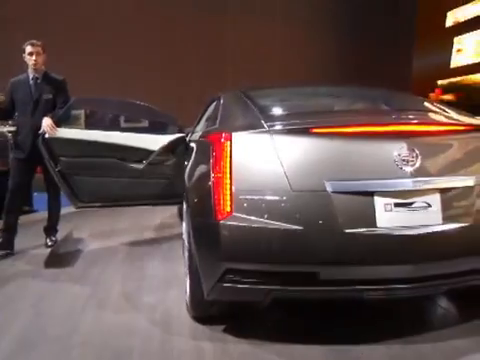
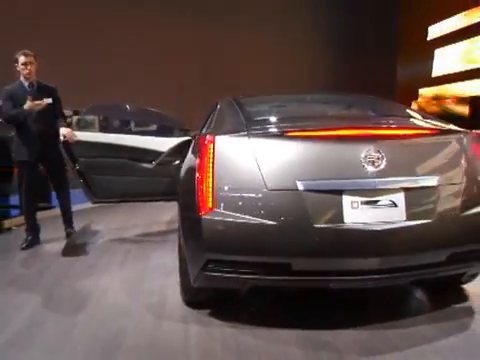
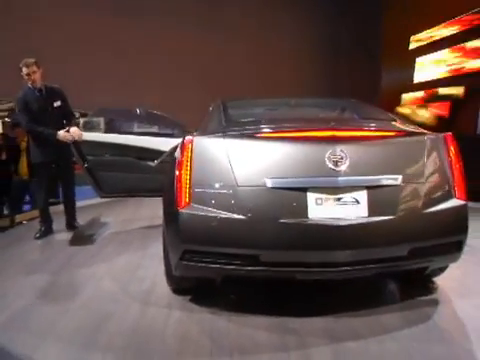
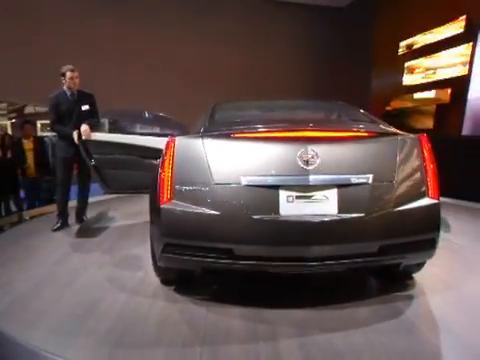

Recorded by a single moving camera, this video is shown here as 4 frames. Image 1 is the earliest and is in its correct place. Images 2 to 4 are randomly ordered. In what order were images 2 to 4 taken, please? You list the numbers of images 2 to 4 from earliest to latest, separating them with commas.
2, 3, 4
